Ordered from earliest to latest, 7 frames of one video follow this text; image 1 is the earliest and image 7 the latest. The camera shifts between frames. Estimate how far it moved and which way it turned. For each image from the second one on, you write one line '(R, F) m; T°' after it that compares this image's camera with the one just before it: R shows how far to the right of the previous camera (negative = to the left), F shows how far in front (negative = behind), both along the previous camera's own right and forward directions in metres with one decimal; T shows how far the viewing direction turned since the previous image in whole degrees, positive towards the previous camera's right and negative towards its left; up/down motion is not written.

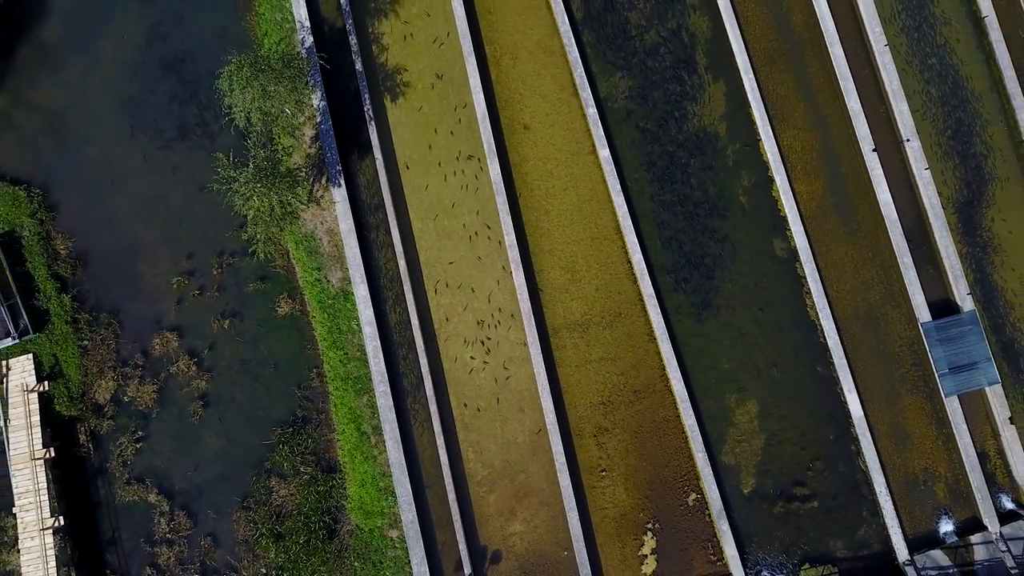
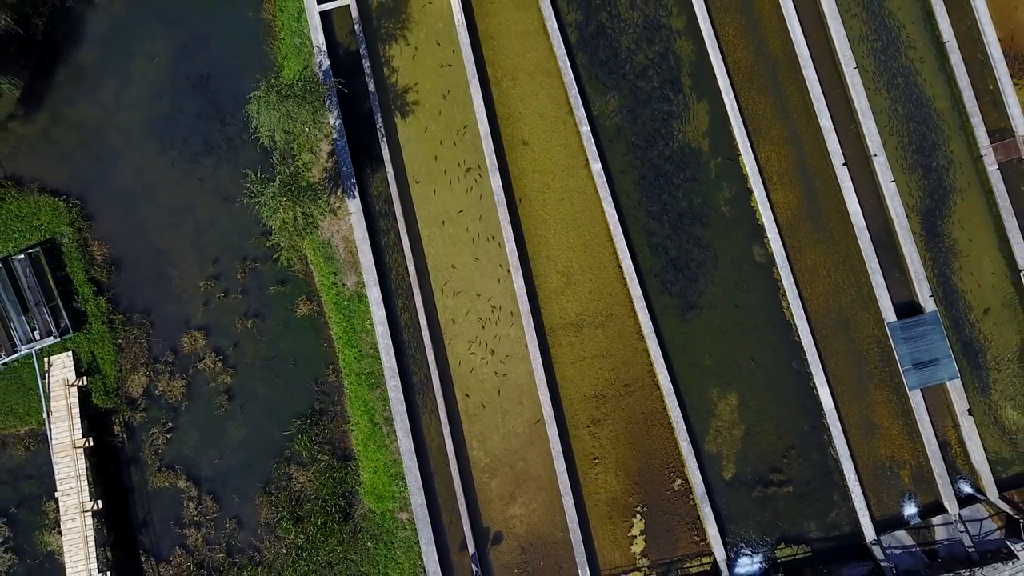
(0.0, -0.9) m; 0°
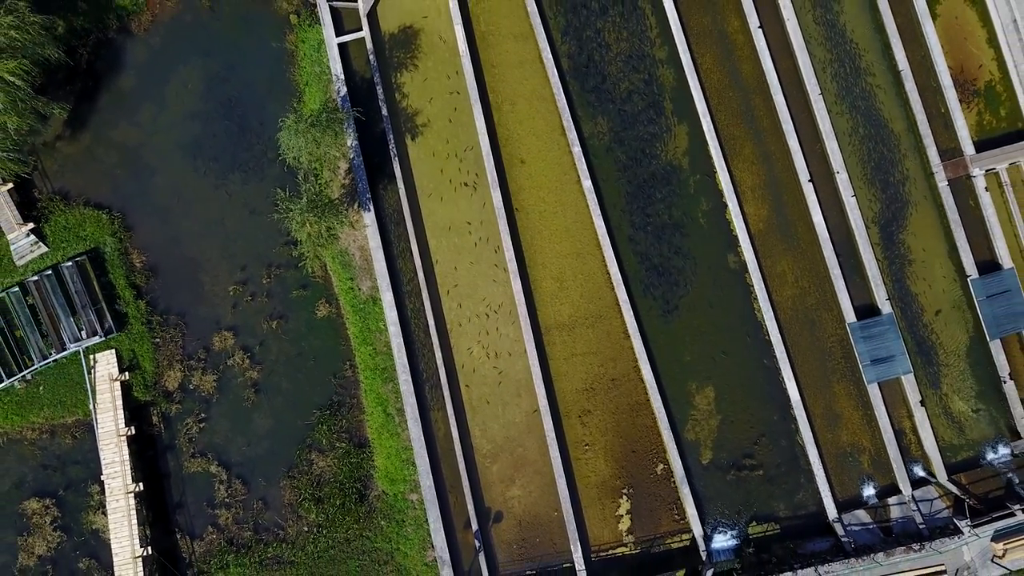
(0.0, -1.3) m; 0°
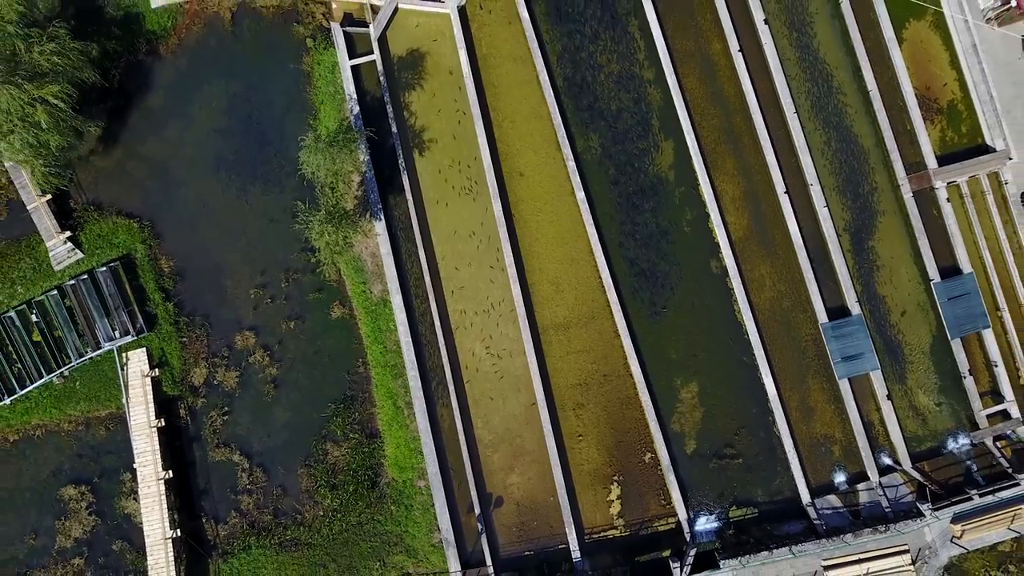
(0.0, -1.1) m; 0°
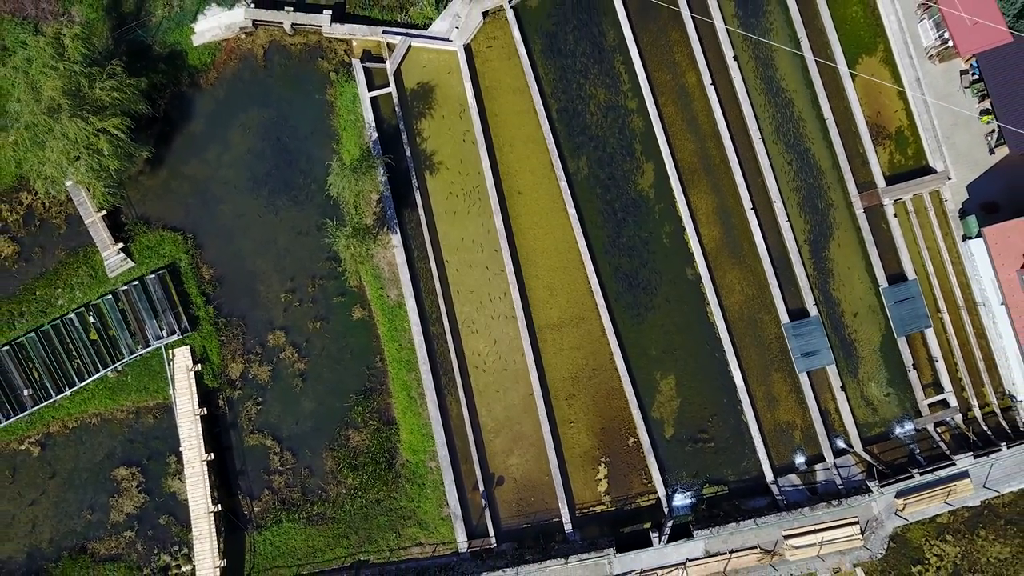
(+0.1, -1.9) m; 0°
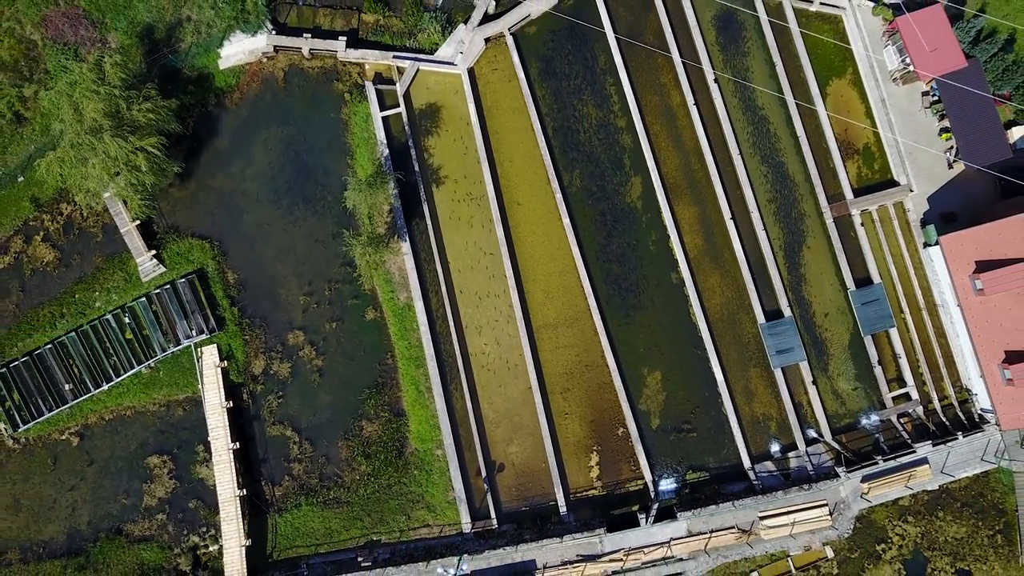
(0.0, -1.4) m; 0°
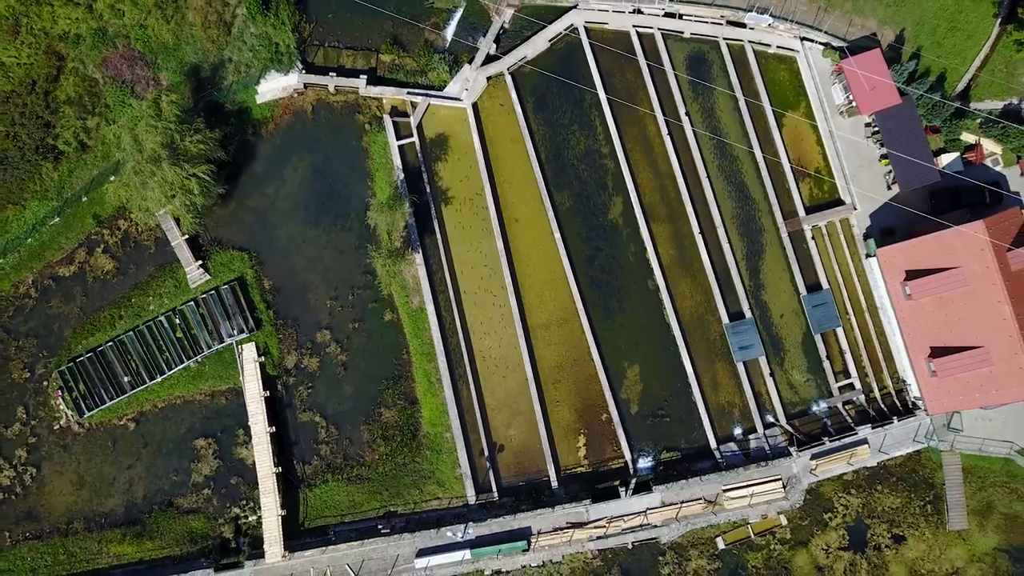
(+0.1, -2.6) m; 0°
